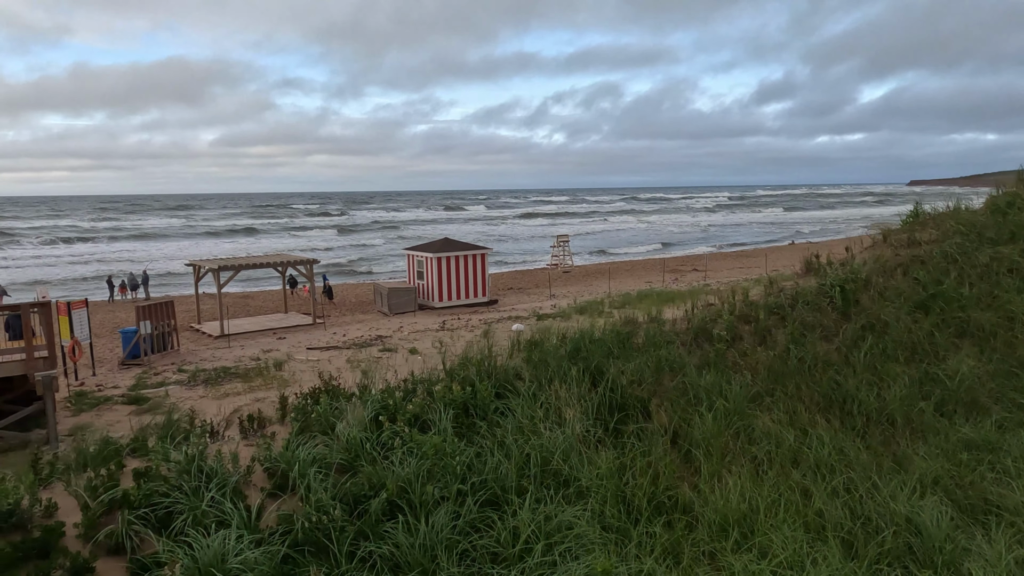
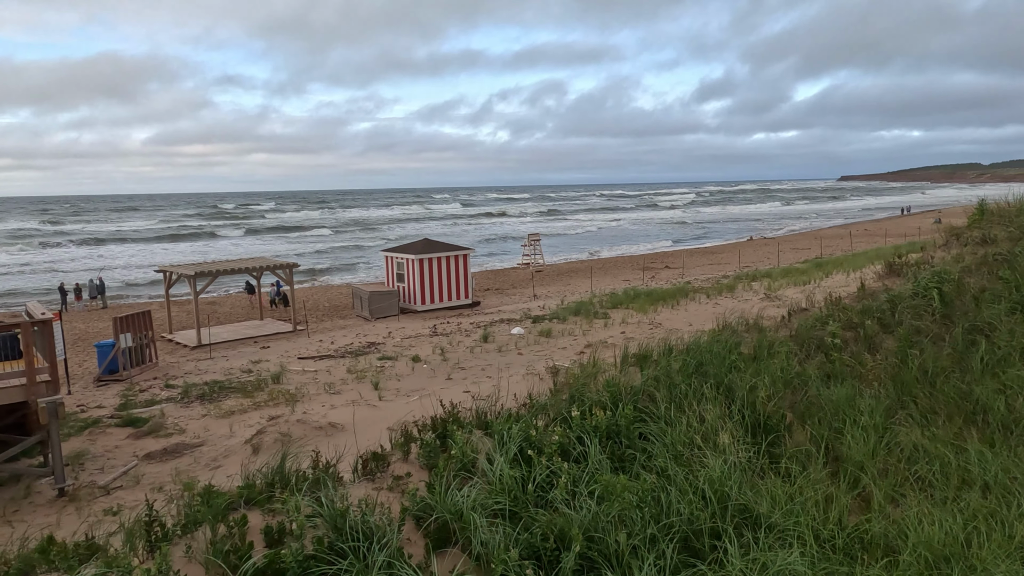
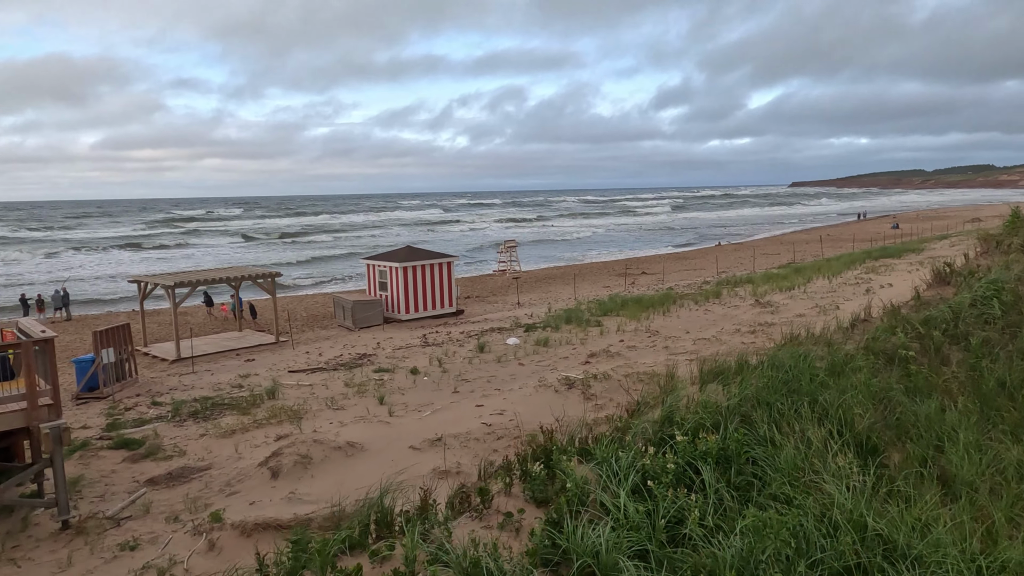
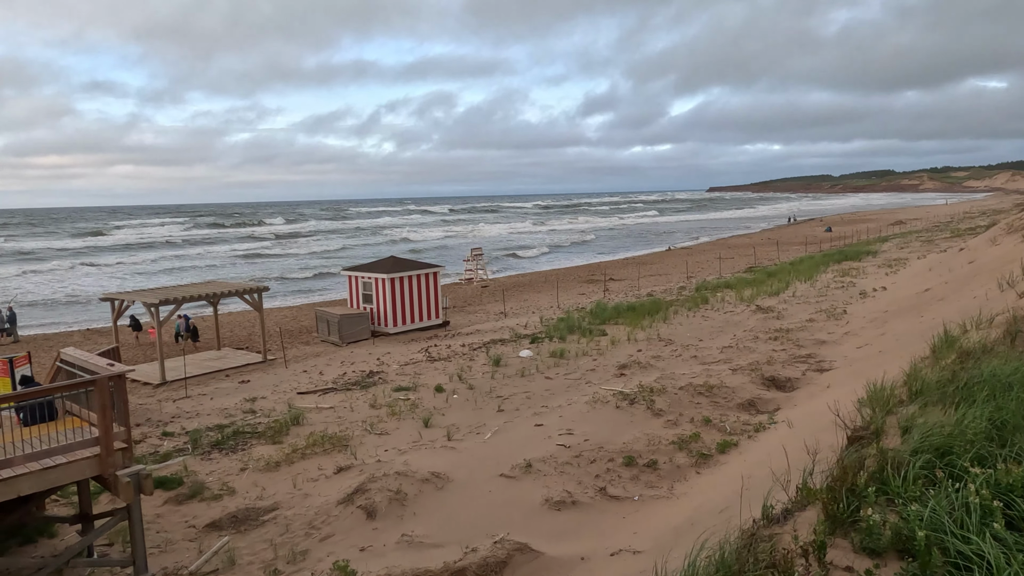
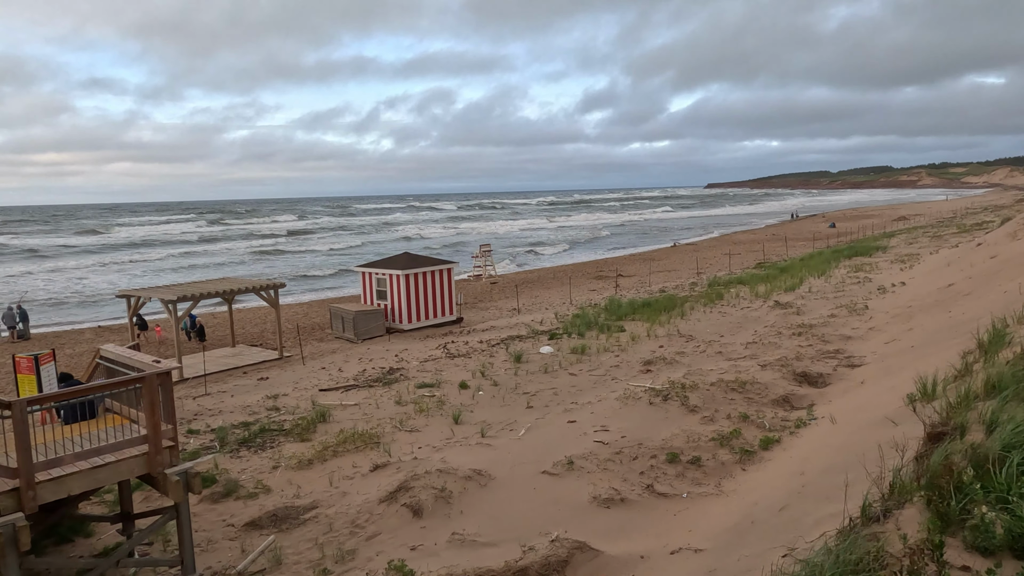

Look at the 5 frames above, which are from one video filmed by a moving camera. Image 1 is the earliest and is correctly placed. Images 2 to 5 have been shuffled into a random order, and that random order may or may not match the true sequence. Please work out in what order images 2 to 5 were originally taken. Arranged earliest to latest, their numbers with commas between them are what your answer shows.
2, 3, 4, 5
